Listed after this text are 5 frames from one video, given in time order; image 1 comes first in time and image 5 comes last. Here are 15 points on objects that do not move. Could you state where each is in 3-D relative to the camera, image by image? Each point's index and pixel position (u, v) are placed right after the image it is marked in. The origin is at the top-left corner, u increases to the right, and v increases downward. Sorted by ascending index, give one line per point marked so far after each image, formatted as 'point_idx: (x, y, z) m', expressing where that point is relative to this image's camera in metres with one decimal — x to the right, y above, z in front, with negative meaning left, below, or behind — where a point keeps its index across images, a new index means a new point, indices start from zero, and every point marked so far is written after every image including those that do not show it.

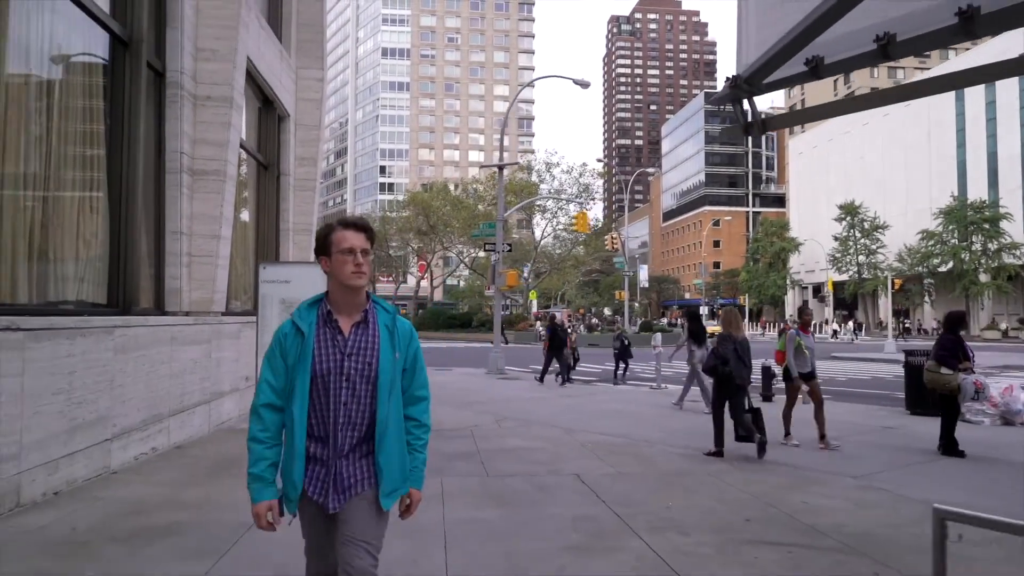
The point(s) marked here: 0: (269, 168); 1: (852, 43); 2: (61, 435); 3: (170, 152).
0: (-5.3, +2.7, +15.9) m
1: (+3.5, +2.5, +7.4) m
2: (-4.1, -1.3, +6.5) m
3: (-4.9, +2.0, +10.3) m
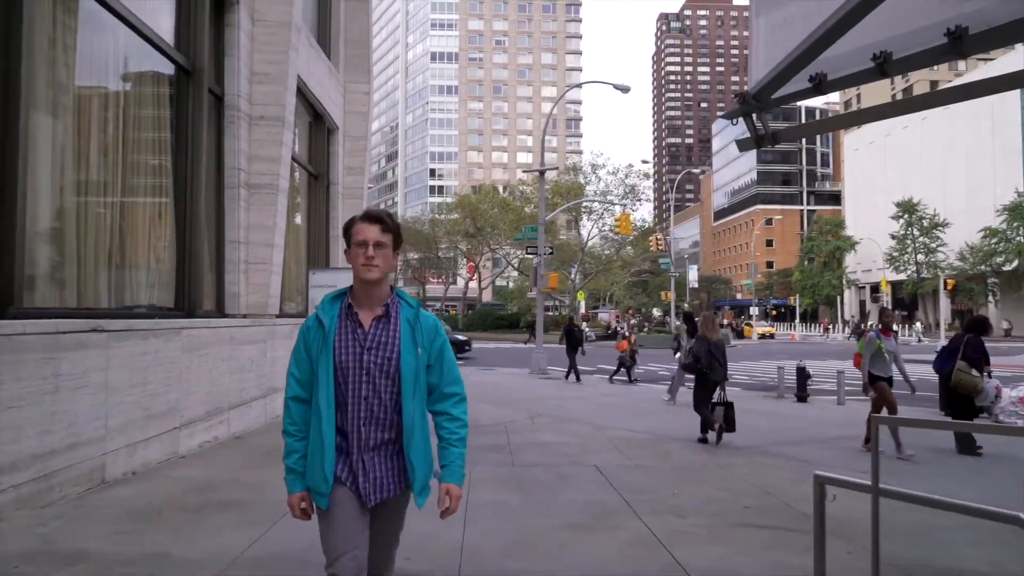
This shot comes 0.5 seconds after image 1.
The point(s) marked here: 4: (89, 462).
0: (-4.5, +2.6, +16.9) m
1: (+3.7, +2.5, +7.8) m
2: (-3.9, -1.4, +7.5) m
3: (-4.5, +1.9, +11.3) m
4: (-3.9, -1.6, +6.7) m
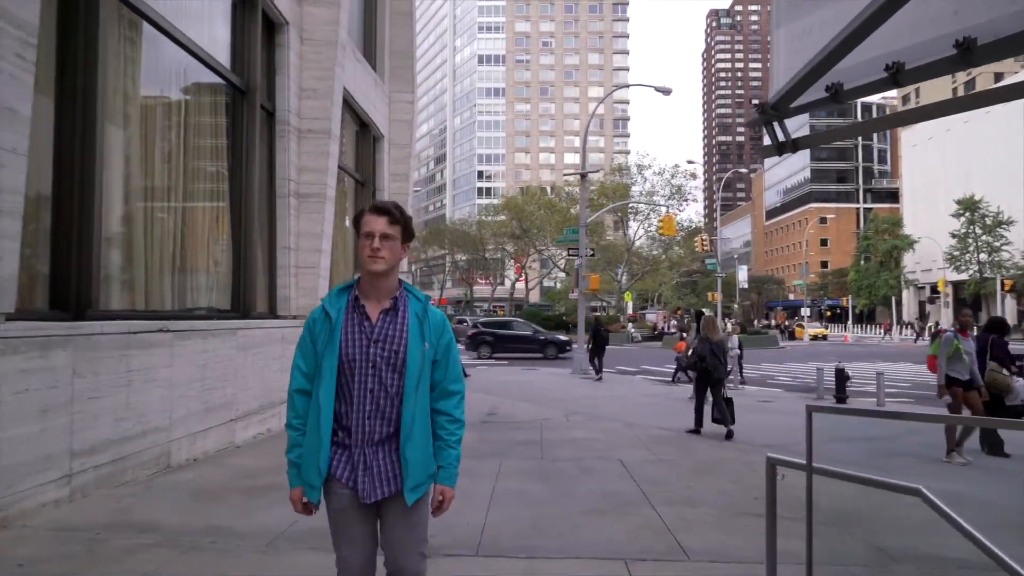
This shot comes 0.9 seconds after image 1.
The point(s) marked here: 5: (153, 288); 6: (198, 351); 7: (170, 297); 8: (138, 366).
0: (-3.6, +2.5, +17.7) m
1: (+4.0, +2.5, +8.1) m
2: (-3.6, -1.5, +8.3) m
3: (-3.9, +1.8, +12.1) m
4: (-3.7, -1.7, +7.4) m
5: (-4.4, 0.0, +8.8) m
6: (-3.6, -0.7, +8.3) m
7: (-4.4, -0.1, +9.1) m
8: (-3.7, -0.8, +7.1) m
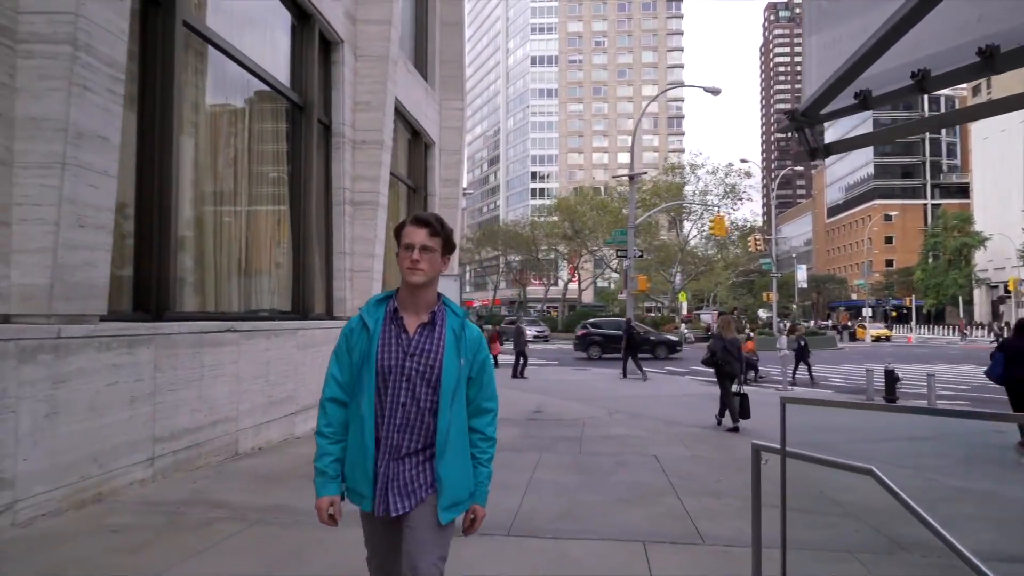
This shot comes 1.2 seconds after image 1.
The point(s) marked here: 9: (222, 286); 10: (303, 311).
0: (-2.4, +2.5, +18.4) m
1: (+4.4, +2.4, +8.3) m
2: (-3.2, -1.5, +9.1) m
3: (-3.2, +1.8, +12.9) m
4: (-3.3, -1.7, +8.2) m
5: (-3.9, 0.0, +9.6) m
6: (-3.2, -0.8, +9.1) m
7: (-3.8, -0.2, +9.9) m
8: (-3.3, -0.8, +7.9) m
9: (-3.9, 0.0, +9.6) m
10: (-3.4, -0.4, +11.7) m
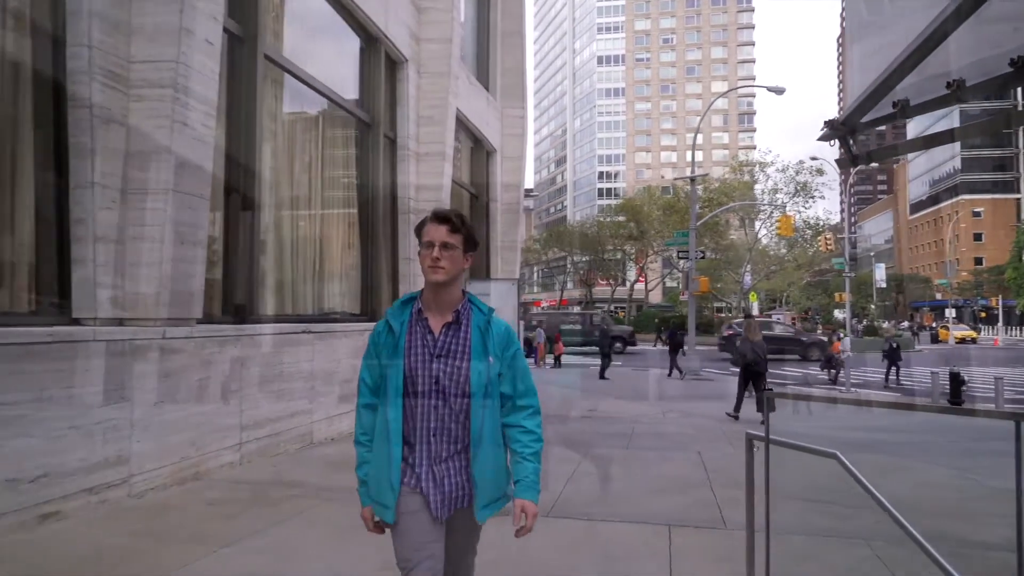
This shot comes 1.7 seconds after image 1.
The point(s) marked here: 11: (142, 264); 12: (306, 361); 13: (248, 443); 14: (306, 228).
0: (-0.9, +2.4, +19.3) m
1: (+5.0, +2.4, +8.5) m
2: (-2.5, -1.6, +10.0) m
3: (-2.2, +1.7, +13.9) m
4: (-2.7, -1.8, +9.2) m
5: (-3.2, -0.1, +10.6) m
6: (-2.5, -0.8, +10.0) m
7: (-3.1, -0.2, +10.9) m
8: (-2.8, -0.9, +8.8) m
9: (-3.2, -0.1, +10.6) m
10: (-2.5, -0.5, +12.7) m
11: (-3.5, +0.2, +6.8) m
12: (-2.7, -1.0, +9.2) m
13: (-3.0, -1.7, +8.0) m
14: (-3.1, +0.8, +11.0) m
